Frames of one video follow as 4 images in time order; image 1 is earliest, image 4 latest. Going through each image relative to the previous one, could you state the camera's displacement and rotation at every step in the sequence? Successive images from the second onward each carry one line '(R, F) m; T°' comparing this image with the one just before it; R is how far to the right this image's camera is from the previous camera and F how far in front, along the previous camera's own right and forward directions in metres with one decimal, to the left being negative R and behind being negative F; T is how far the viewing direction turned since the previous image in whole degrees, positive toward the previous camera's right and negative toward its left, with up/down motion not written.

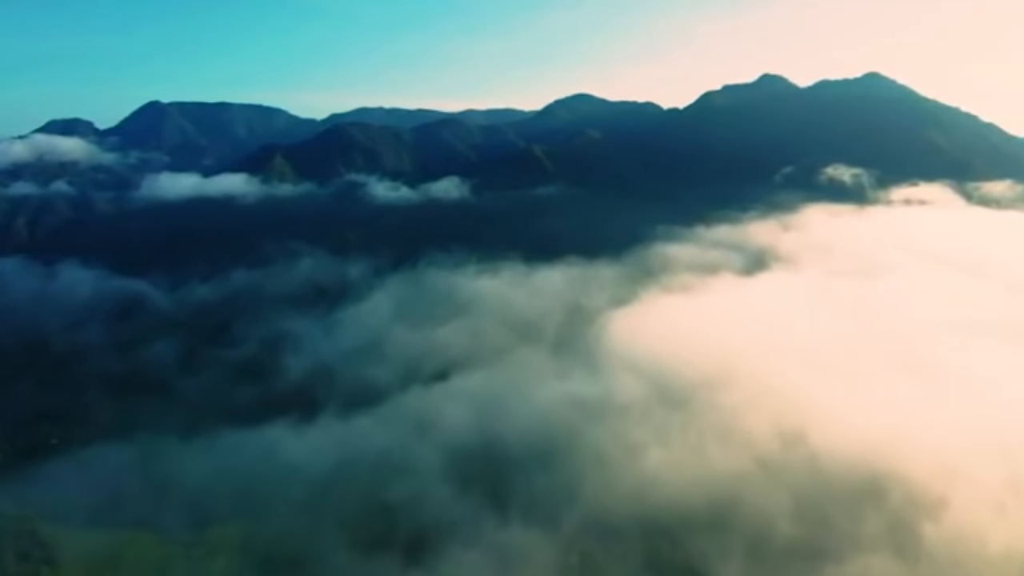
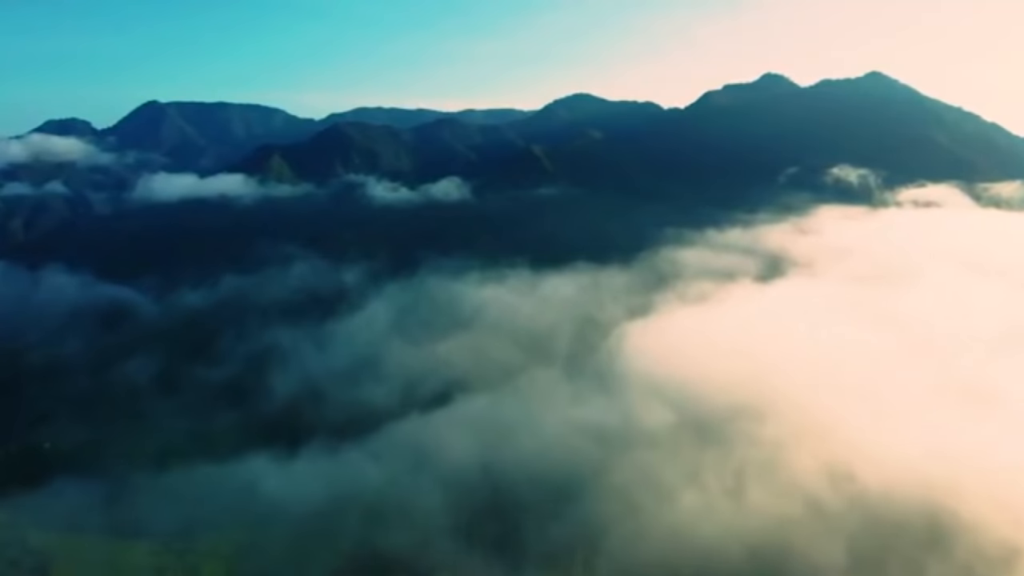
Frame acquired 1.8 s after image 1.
(-0.9, +7.1) m; 0°
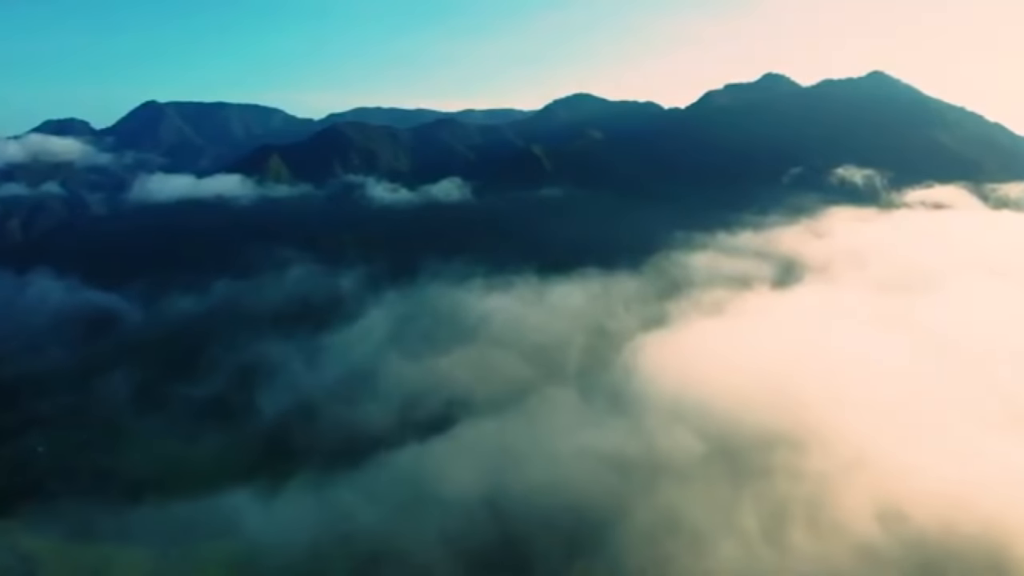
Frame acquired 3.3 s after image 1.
(-0.8, +6.1) m; 0°
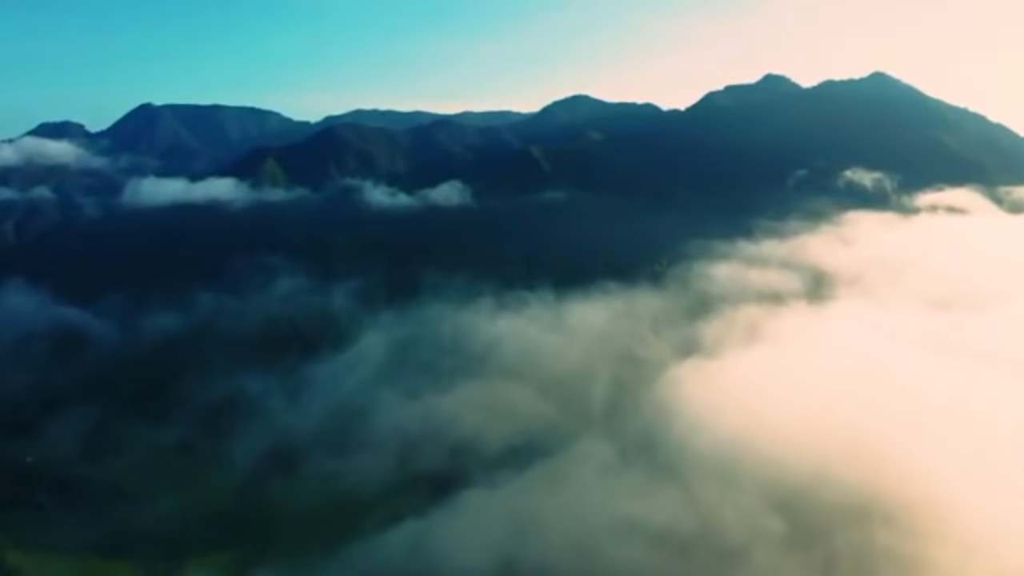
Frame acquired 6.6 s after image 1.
(-1.7, +10.4) m; 0°
